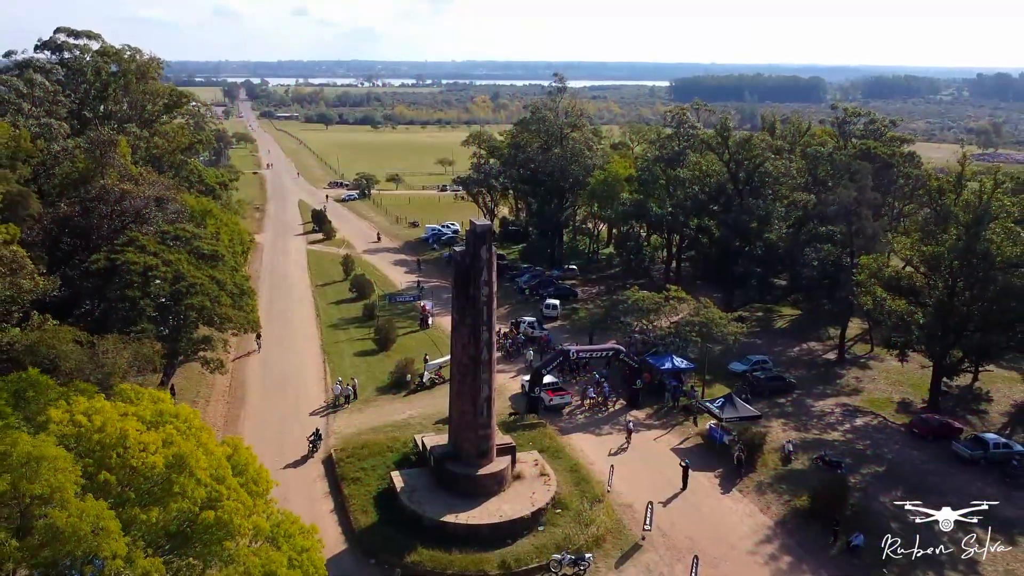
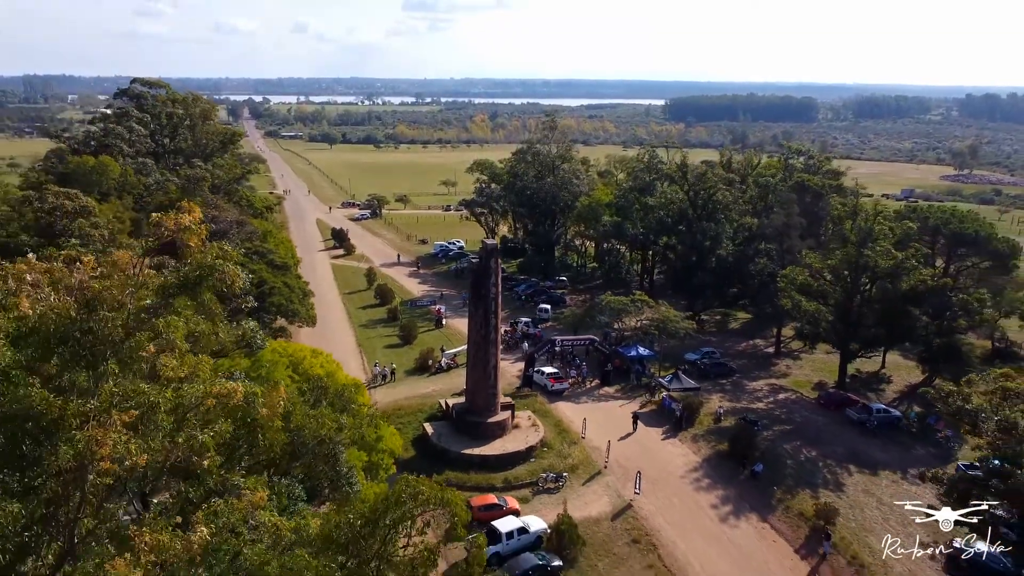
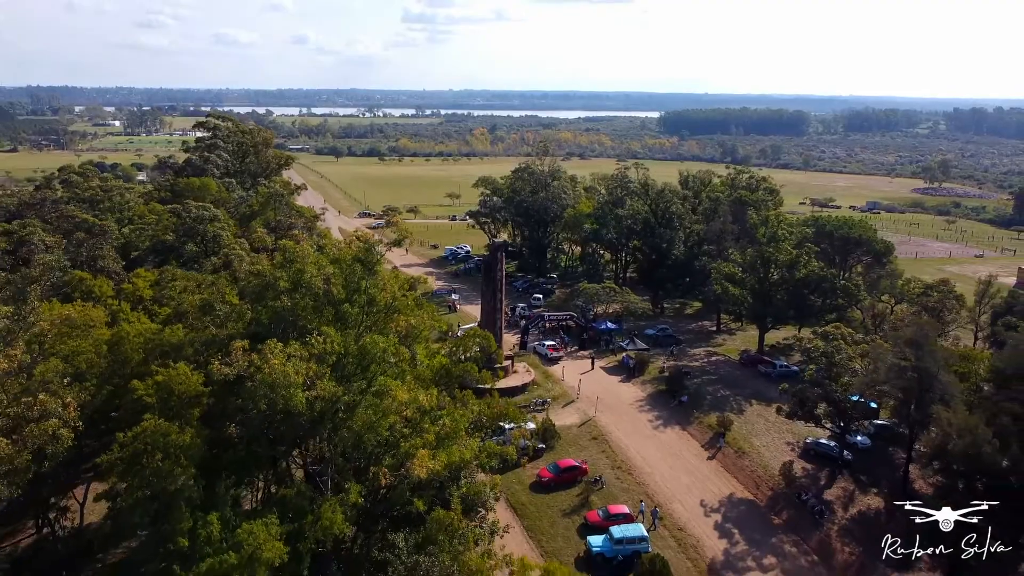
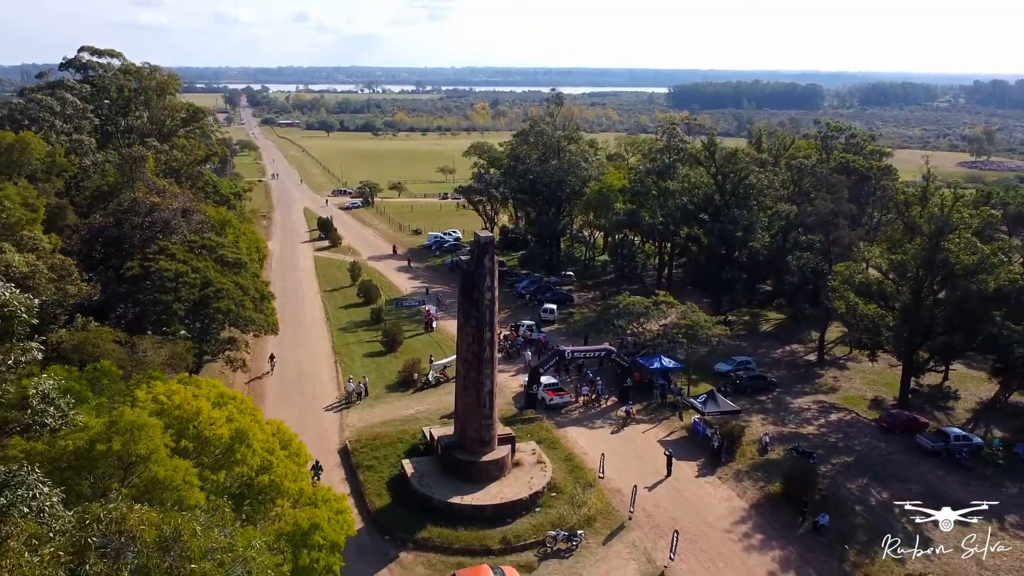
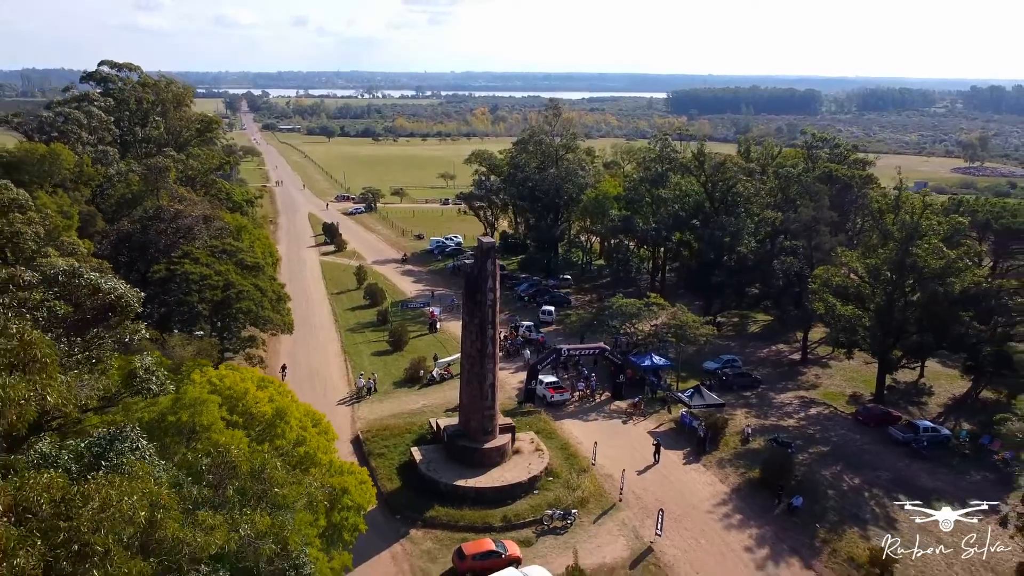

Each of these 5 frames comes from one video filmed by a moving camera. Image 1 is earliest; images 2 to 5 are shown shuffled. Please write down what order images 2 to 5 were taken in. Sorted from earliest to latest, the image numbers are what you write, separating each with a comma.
4, 5, 2, 3
